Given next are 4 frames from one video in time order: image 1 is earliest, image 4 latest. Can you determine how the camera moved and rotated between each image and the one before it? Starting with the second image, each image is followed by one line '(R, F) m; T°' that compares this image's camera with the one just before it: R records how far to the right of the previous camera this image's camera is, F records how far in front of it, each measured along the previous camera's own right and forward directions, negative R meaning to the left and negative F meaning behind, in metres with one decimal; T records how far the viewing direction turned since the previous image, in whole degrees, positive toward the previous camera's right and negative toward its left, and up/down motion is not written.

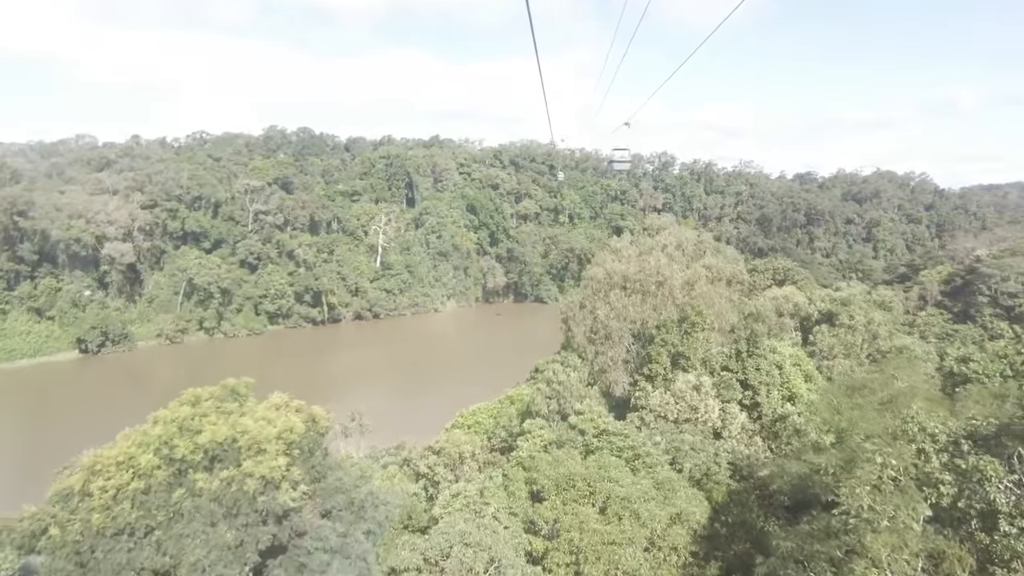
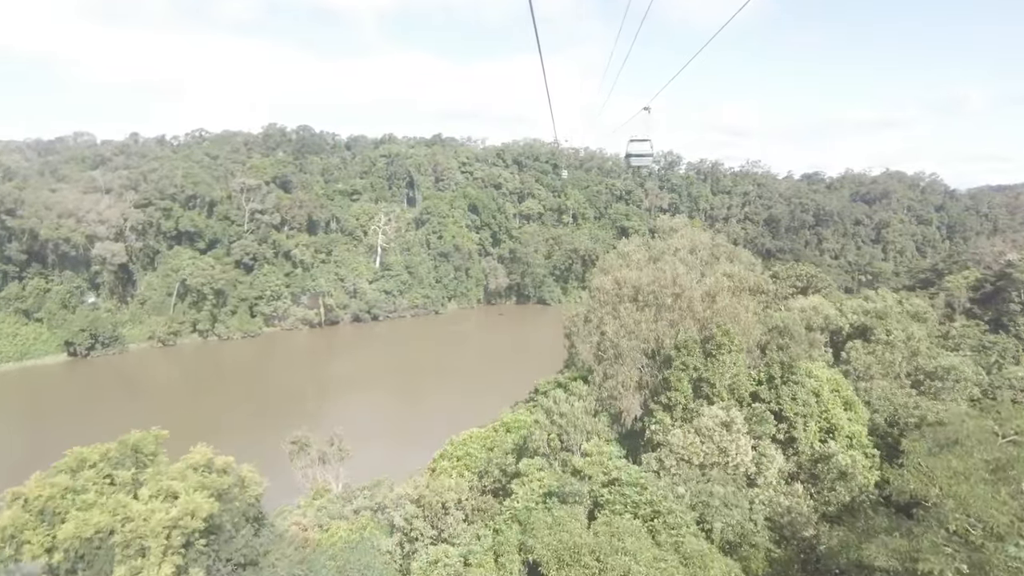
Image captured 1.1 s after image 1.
(+0.1, +0.8) m; 0°
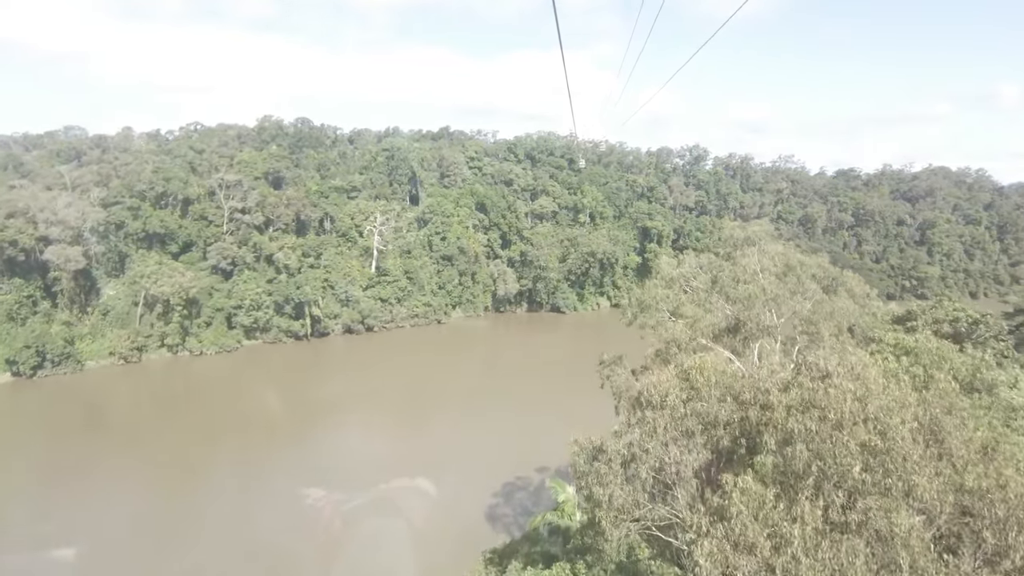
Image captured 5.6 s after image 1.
(+0.3, +3.6) m; -2°
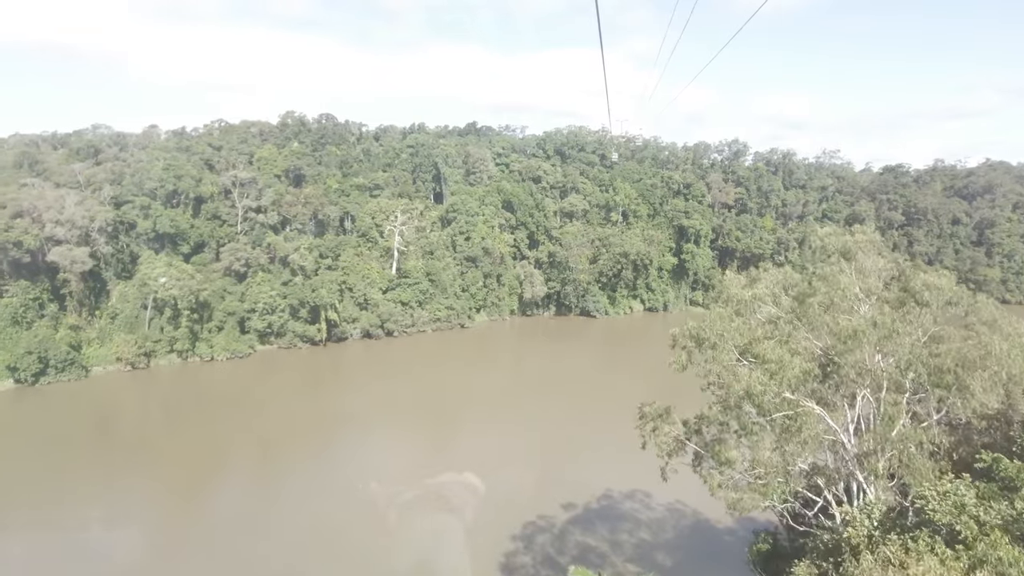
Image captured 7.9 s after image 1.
(0.0, +1.9) m; -3°
